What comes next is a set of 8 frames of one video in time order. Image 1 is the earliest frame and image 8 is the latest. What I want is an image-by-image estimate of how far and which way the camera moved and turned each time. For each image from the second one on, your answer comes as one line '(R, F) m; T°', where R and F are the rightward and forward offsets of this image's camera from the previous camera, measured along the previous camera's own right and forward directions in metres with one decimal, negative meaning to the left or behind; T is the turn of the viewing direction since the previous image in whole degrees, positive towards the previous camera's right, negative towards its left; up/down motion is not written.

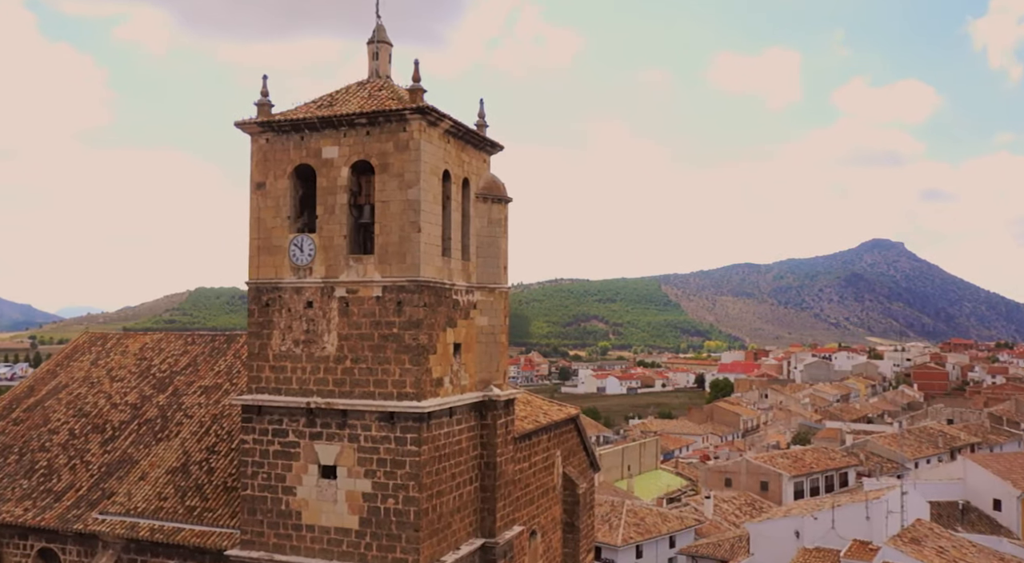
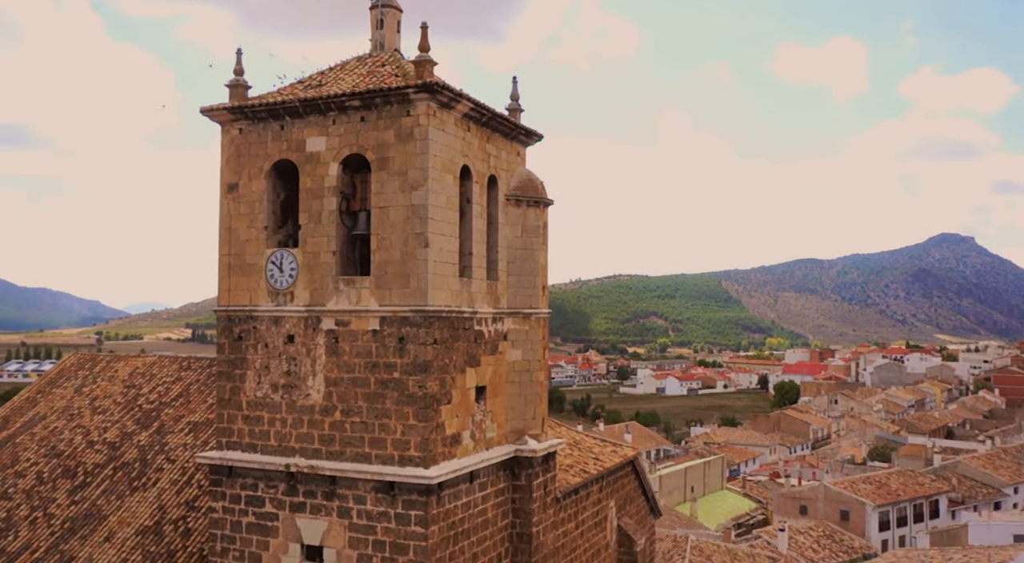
(+0.3, +4.2) m; -3°
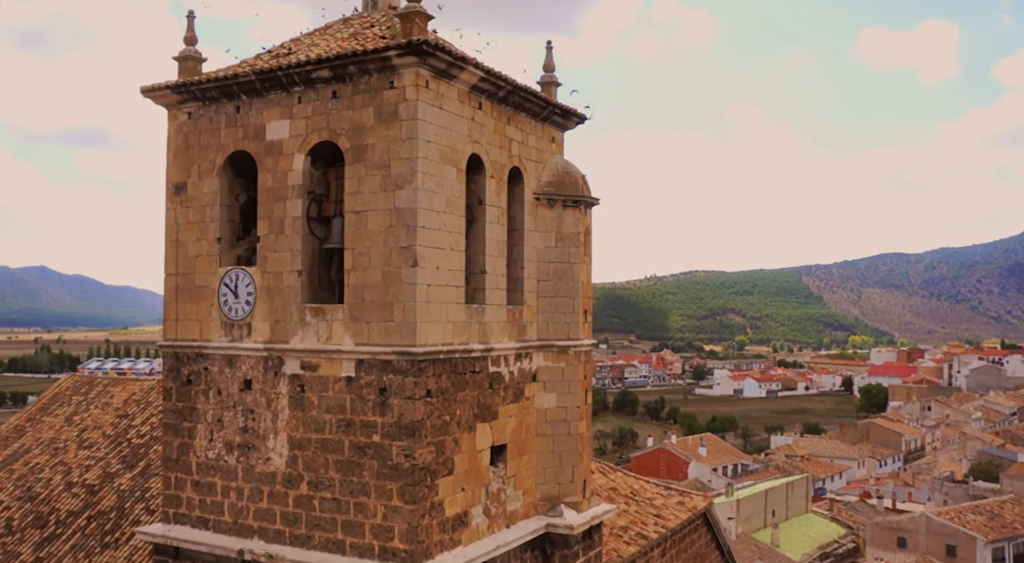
(+0.5, +3.6) m; -4°
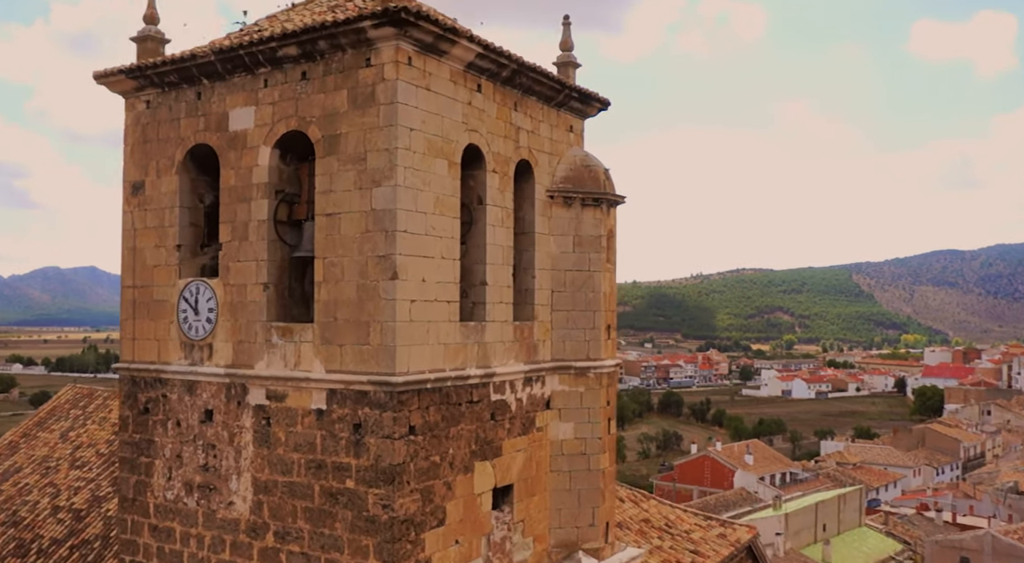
(+0.4, +1.7) m; -2°
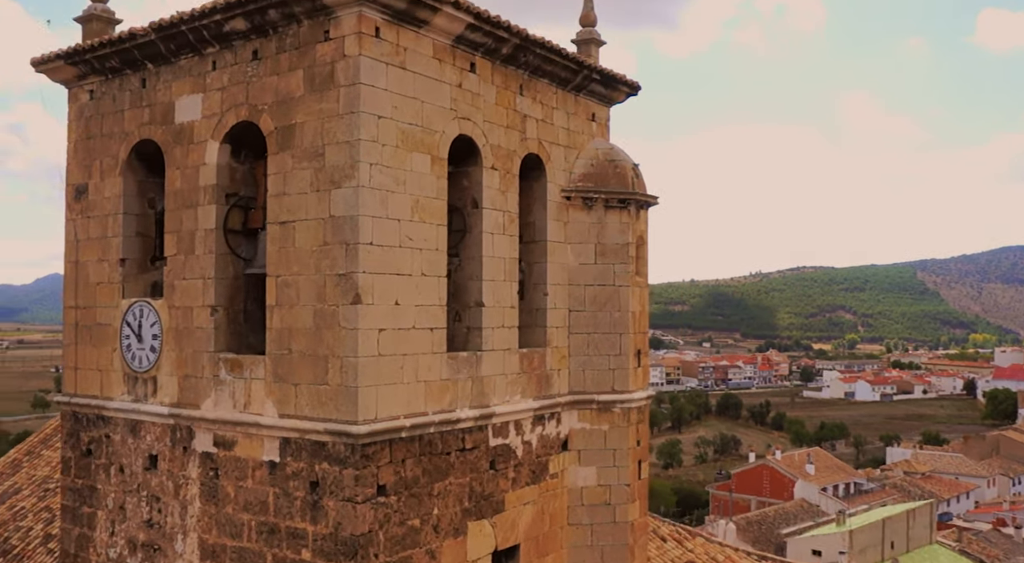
(+0.4, +1.7) m; -3°
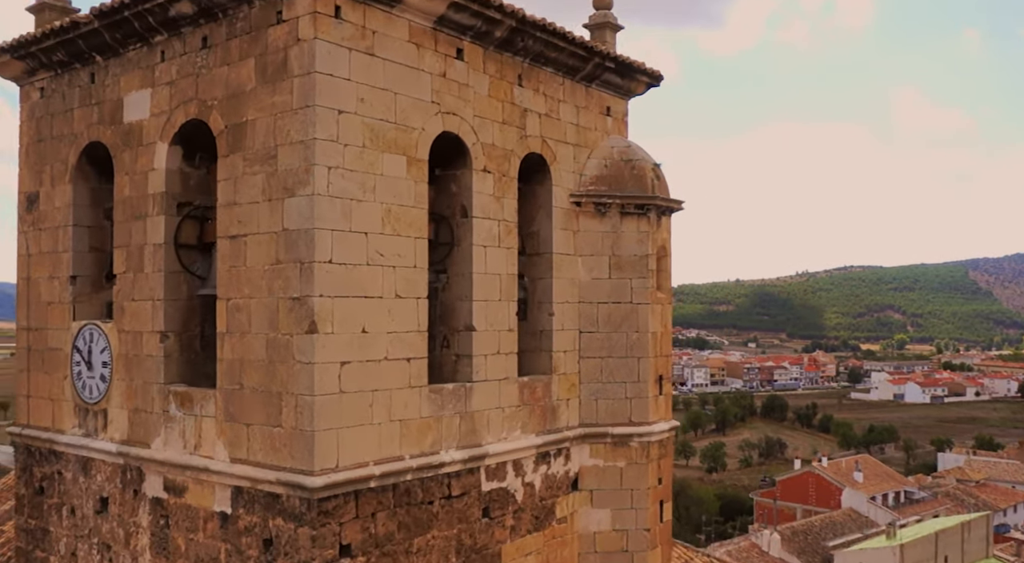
(+0.3, +1.1) m; -2°
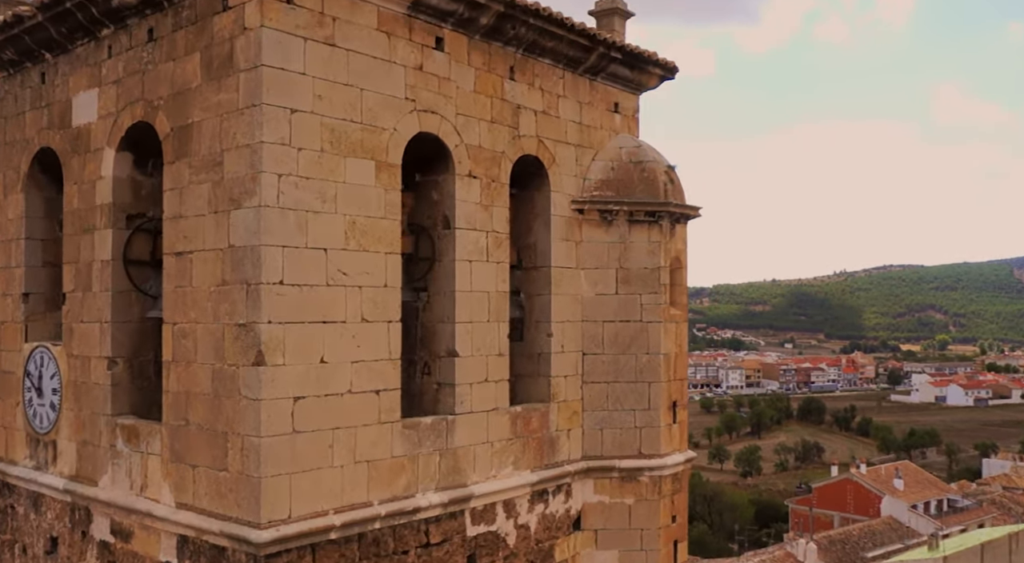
(+0.3, +0.8) m; -2°
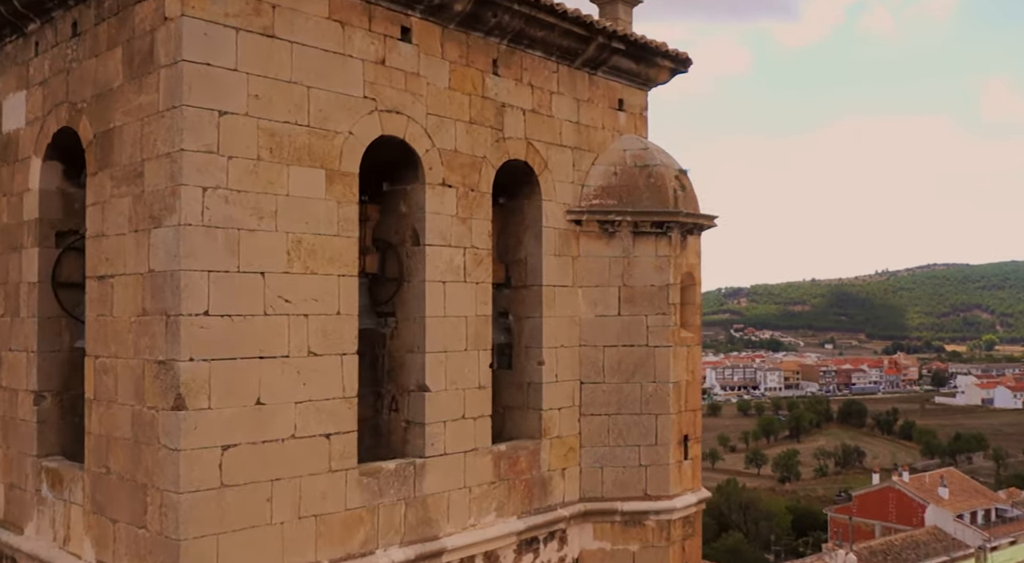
(+0.3, +0.8) m; -2°
